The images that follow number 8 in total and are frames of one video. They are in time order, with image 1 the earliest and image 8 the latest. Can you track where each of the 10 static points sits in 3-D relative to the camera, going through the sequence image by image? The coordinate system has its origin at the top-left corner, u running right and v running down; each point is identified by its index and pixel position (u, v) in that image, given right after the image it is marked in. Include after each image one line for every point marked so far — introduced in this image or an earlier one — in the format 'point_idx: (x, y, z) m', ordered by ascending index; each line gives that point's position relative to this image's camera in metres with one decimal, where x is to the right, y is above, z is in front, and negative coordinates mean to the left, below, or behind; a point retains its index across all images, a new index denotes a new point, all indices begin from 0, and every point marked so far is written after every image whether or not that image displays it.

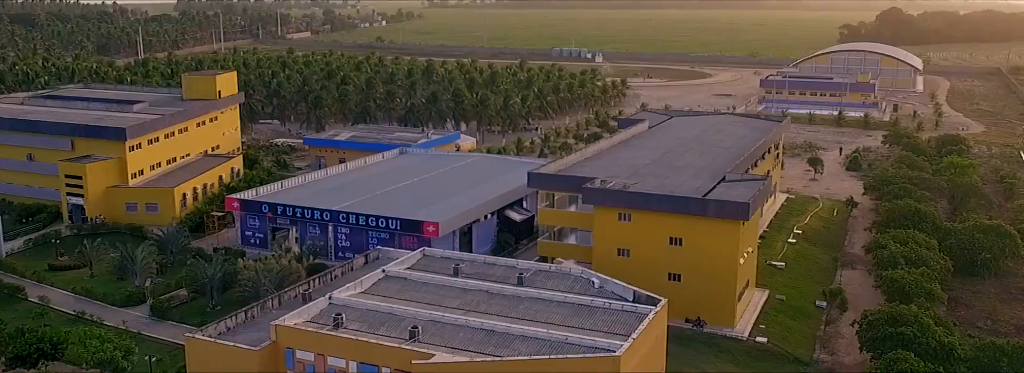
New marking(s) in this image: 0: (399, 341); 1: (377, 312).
0: (-2.8, -3.9, +16.6) m
1: (-3.6, -3.4, +18.0) m
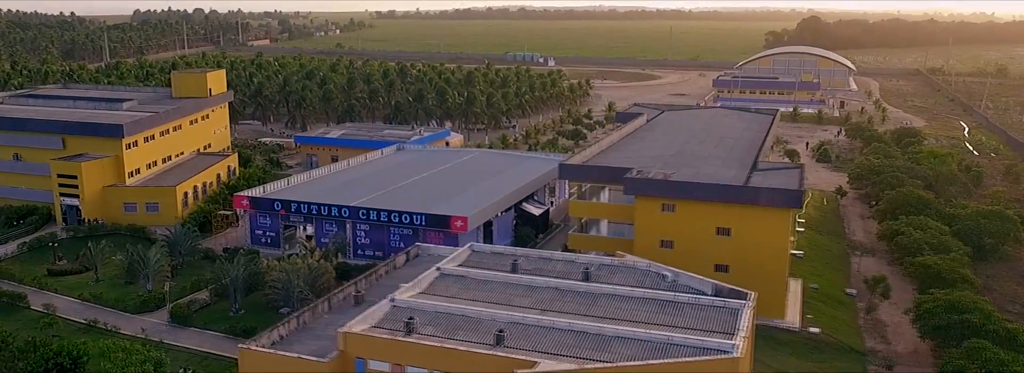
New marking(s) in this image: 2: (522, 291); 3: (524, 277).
0: (-0.6, -3.6, +14.6) m
1: (-1.4, -3.1, +15.9) m
2: (+0.3, -3.0, +18.5) m
3: (+0.5, -2.7, +19.4) m
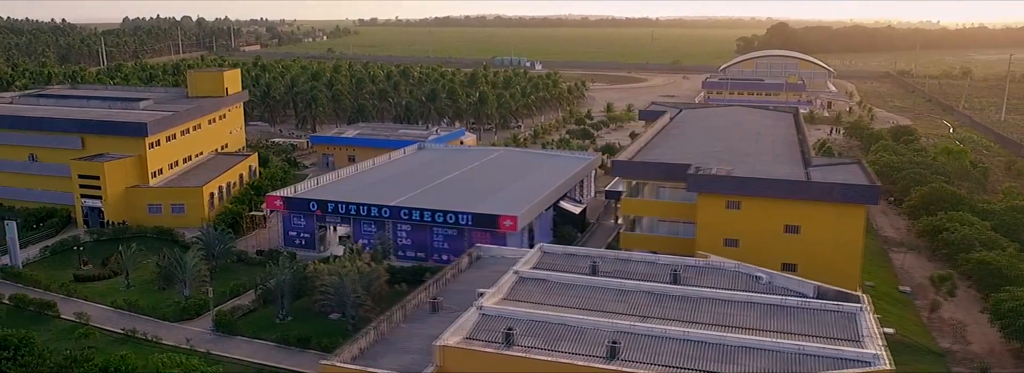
0: (+1.7, -3.4, +12.9) m
1: (+0.8, -2.9, +14.1) m
2: (+2.6, -2.8, +16.8) m
3: (+2.7, -2.5, +17.6) m
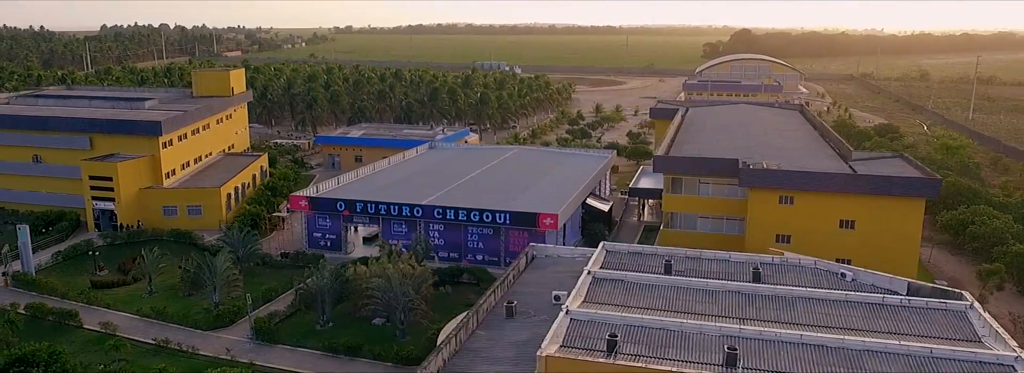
0: (+3.6, -3.2, +11.5) m
1: (+2.7, -2.7, +12.8) m
2: (+4.4, -2.6, +15.4) m
3: (+4.5, -2.3, +16.3) m
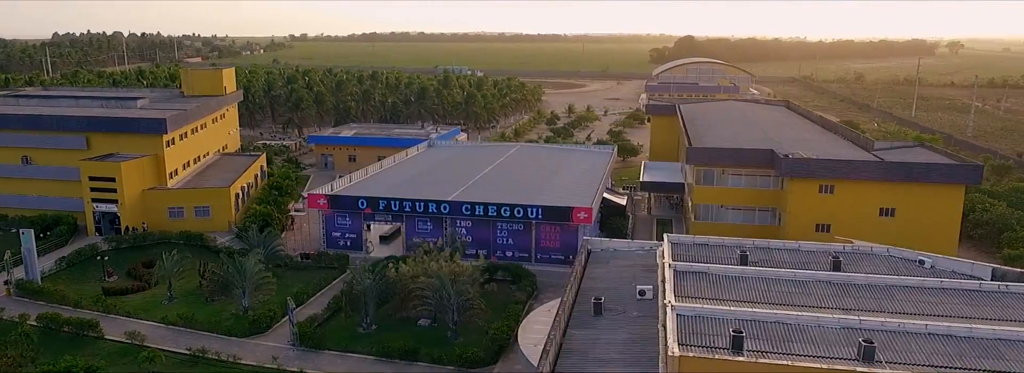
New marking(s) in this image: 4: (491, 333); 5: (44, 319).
0: (+5.5, -2.9, +10.6) m
1: (+4.5, -2.4, +11.9) m
2: (+6.1, -2.2, +14.6) m
3: (+6.2, -2.0, +15.4) m
4: (-0.5, -3.8, +17.0) m
5: (-13.2, -3.8, +18.7) m
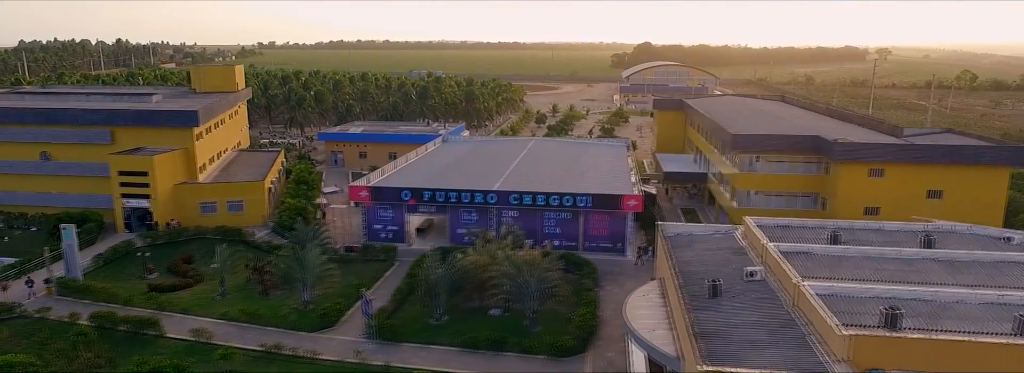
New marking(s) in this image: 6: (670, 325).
0: (+7.7, -2.3, +10.2) m
1: (+6.7, -1.9, +11.4) m
2: (+8.3, -1.7, +14.1) m
3: (+8.4, -1.4, +15.0) m
4: (+1.6, -3.4, +16.4) m
5: (-11.1, -3.5, +17.8) m
6: (+3.2, -2.8, +13.1) m
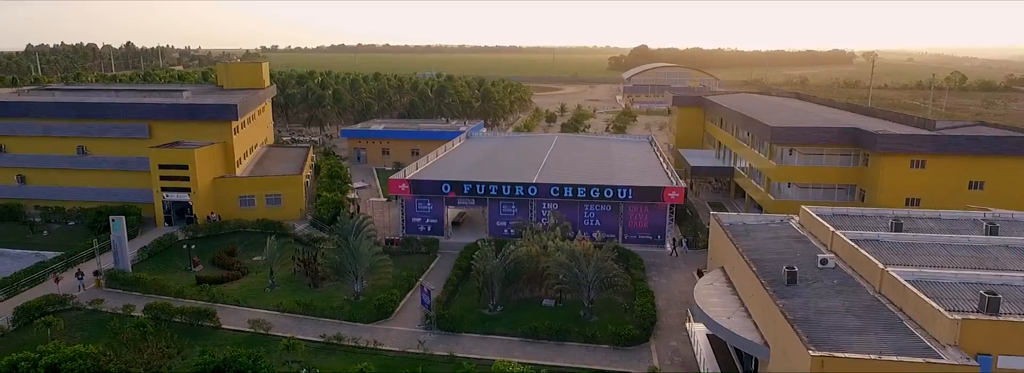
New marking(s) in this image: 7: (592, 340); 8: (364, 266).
0: (+9.1, -2.1, +10.0) m
1: (+8.1, -1.6, +11.2) m
2: (+9.8, -1.4, +13.9) m
3: (+9.8, -1.1, +14.8) m
4: (+3.1, -3.1, +16.3) m
5: (-9.6, -3.3, +17.9) m
6: (+4.6, -2.5, +13.0) m
7: (+1.9, -3.6, +15.4) m
8: (-4.3, -2.3, +19.1) m
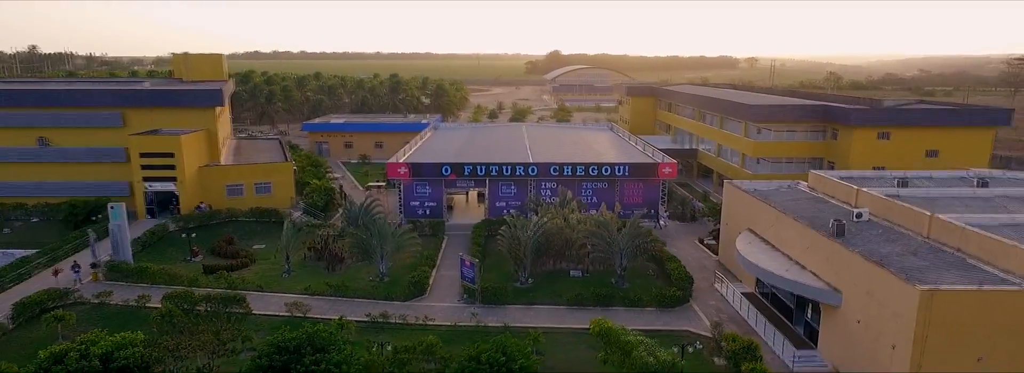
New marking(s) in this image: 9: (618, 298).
0: (+10.7, -1.1, +11.2) m
1: (+9.6, -0.7, +12.3) m
2: (+10.9, -0.4, +15.2) m
3: (+10.9, -0.1, +16.0) m
4: (+4.1, -2.3, +16.9) m
5: (-8.7, -2.8, +17.2) m
6: (+5.9, -1.6, +13.7) m
7: (+3.0, -2.8, +15.9) m
8: (-3.5, -1.7, +19.0) m
9: (+2.6, -2.7, +16.1) m
